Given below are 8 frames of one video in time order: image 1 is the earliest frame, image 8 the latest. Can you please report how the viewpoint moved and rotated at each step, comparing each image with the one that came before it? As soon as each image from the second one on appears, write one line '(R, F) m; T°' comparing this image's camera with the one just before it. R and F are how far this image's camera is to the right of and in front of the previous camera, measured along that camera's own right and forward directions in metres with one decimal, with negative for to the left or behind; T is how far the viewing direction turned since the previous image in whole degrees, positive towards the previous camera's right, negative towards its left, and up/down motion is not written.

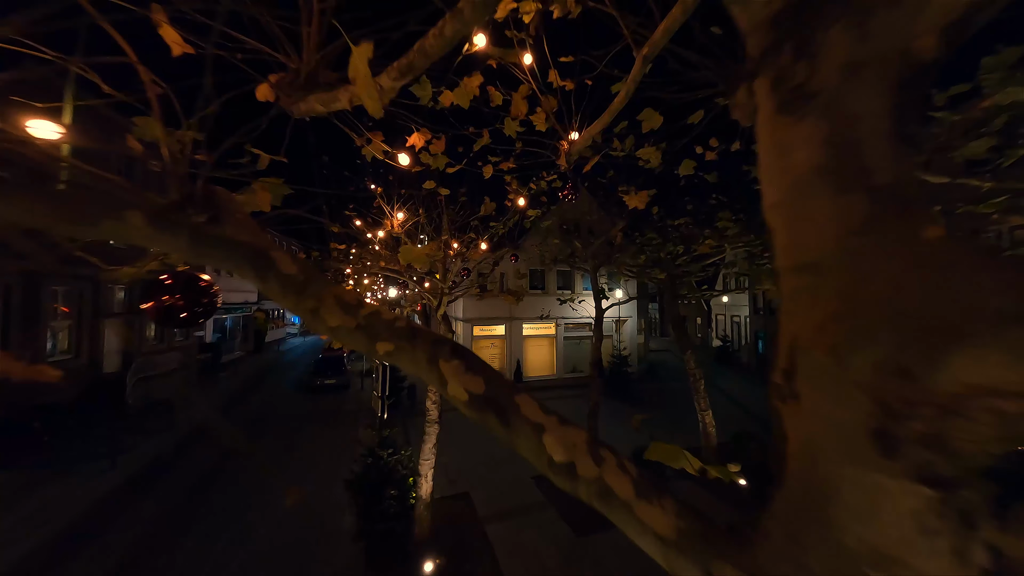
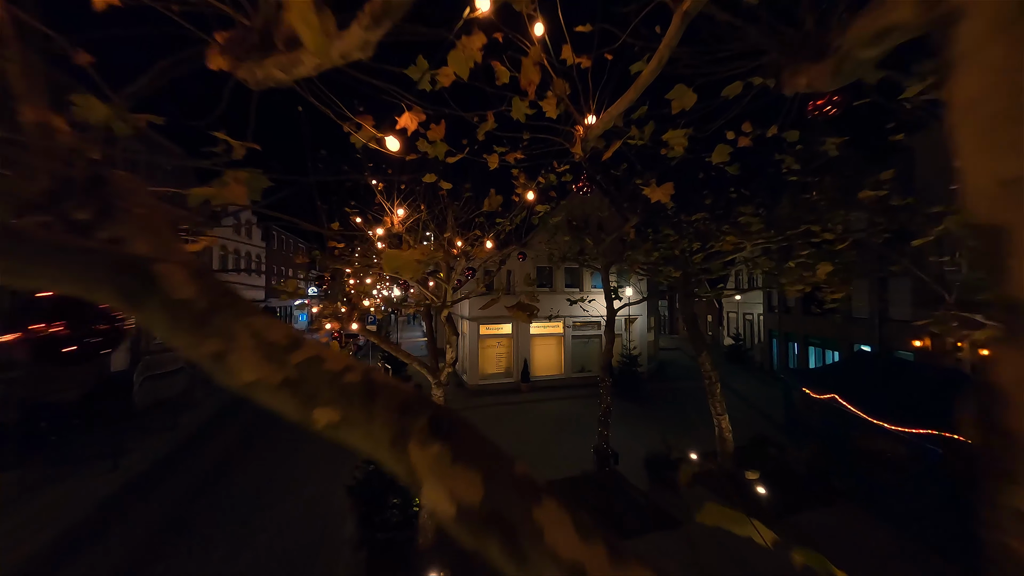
(0.0, +0.4) m; -1°
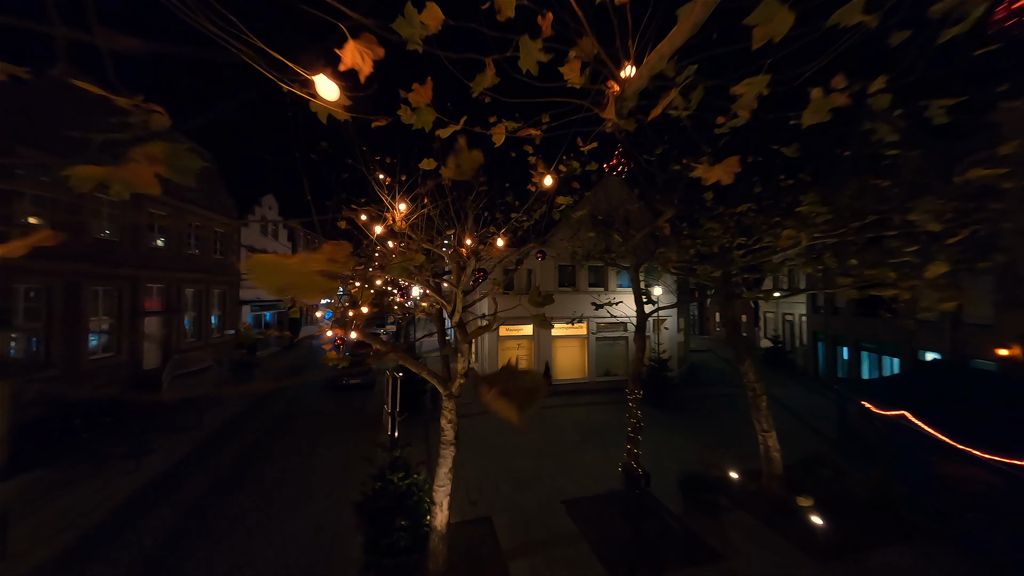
(+0.1, +0.7) m; -4°
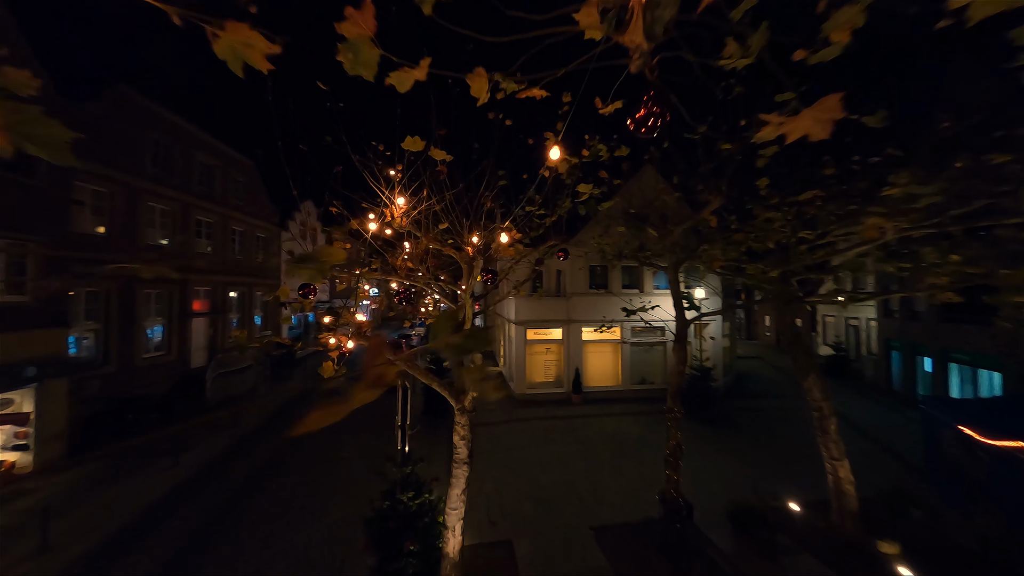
(+0.2, +0.7) m; -6°
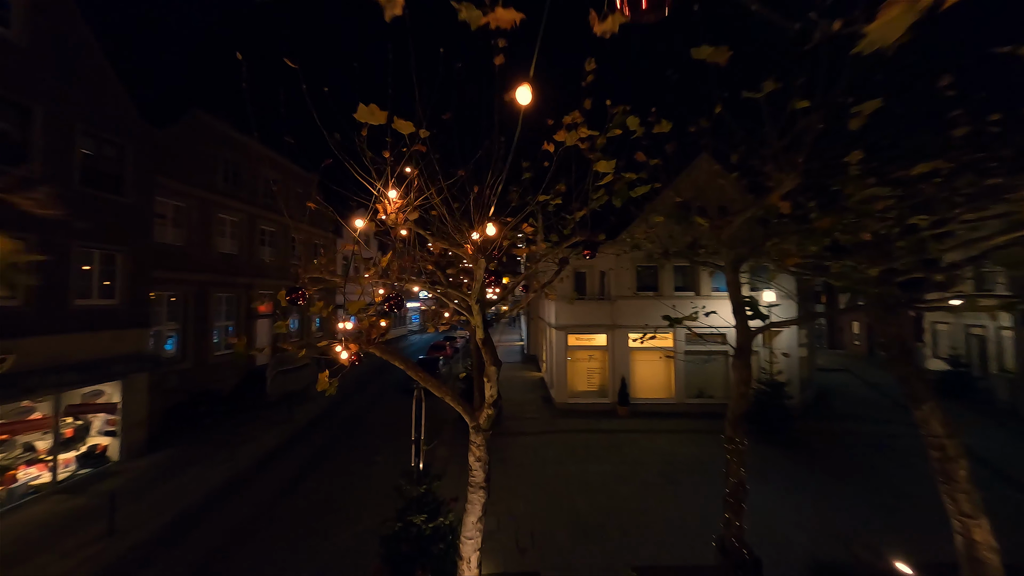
(+0.4, +0.7) m; -8°
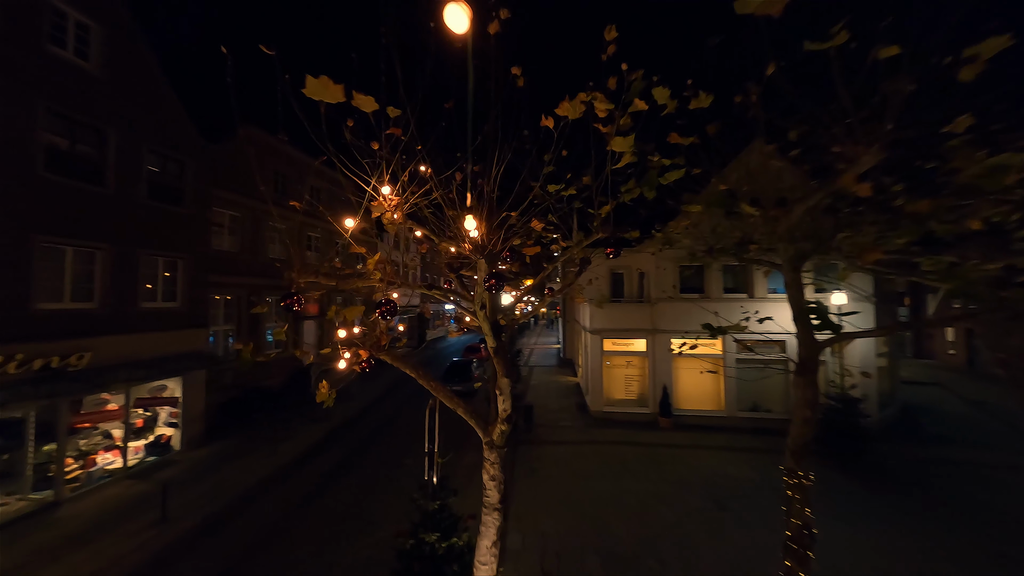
(+0.3, +0.5) m; -7°
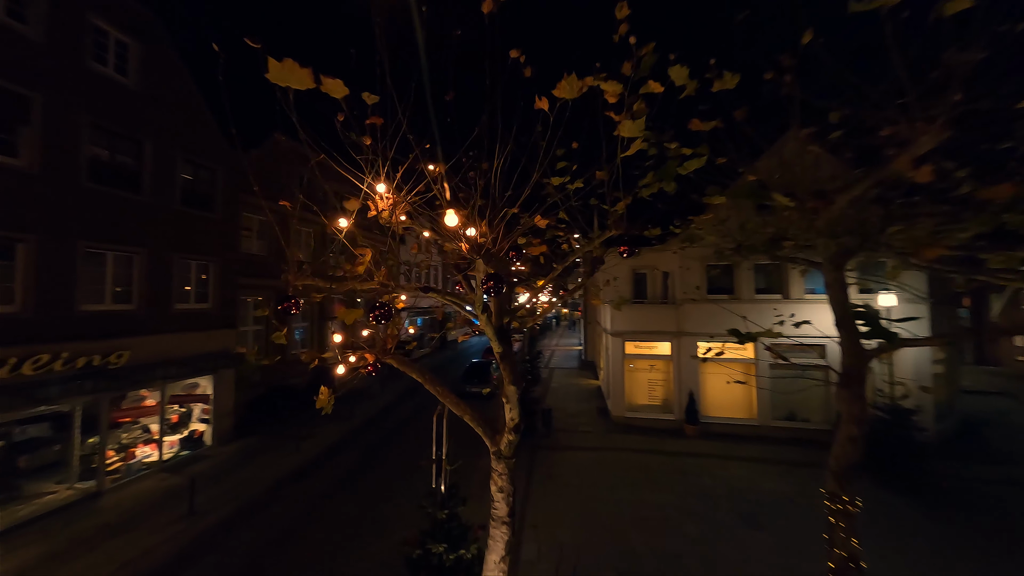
(+0.2, +0.3) m; -4°
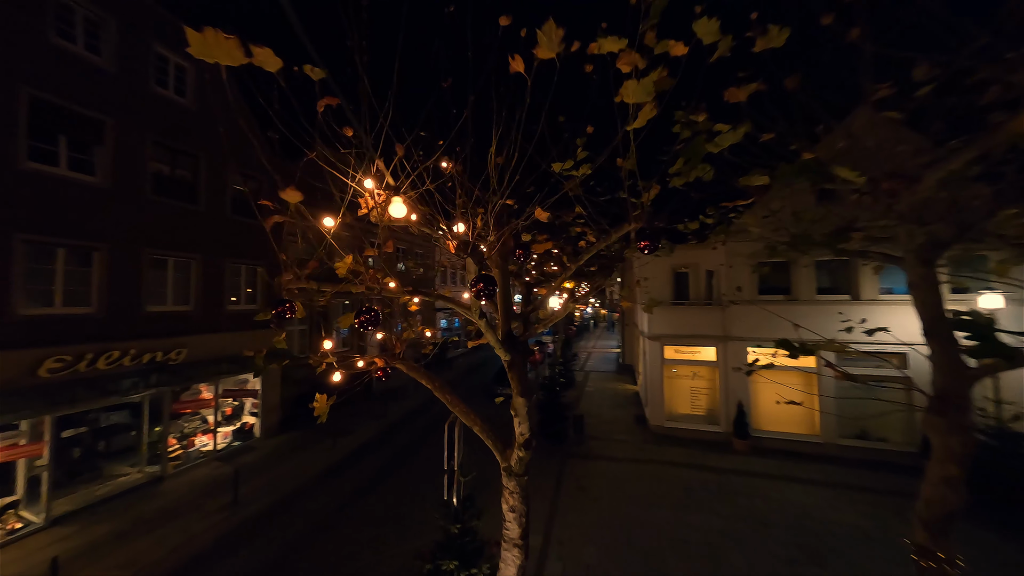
(+0.3, +0.4) m; -7°
